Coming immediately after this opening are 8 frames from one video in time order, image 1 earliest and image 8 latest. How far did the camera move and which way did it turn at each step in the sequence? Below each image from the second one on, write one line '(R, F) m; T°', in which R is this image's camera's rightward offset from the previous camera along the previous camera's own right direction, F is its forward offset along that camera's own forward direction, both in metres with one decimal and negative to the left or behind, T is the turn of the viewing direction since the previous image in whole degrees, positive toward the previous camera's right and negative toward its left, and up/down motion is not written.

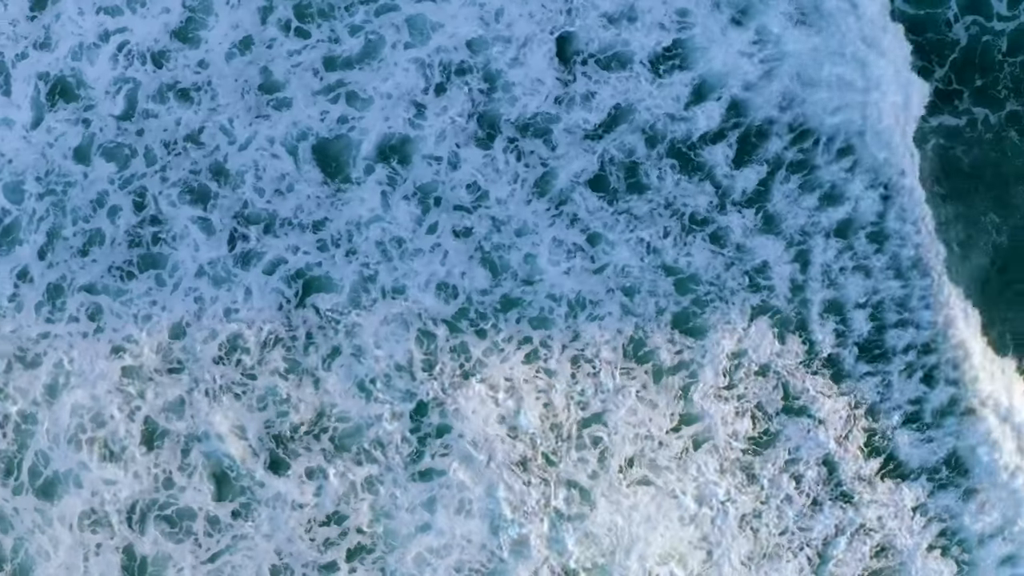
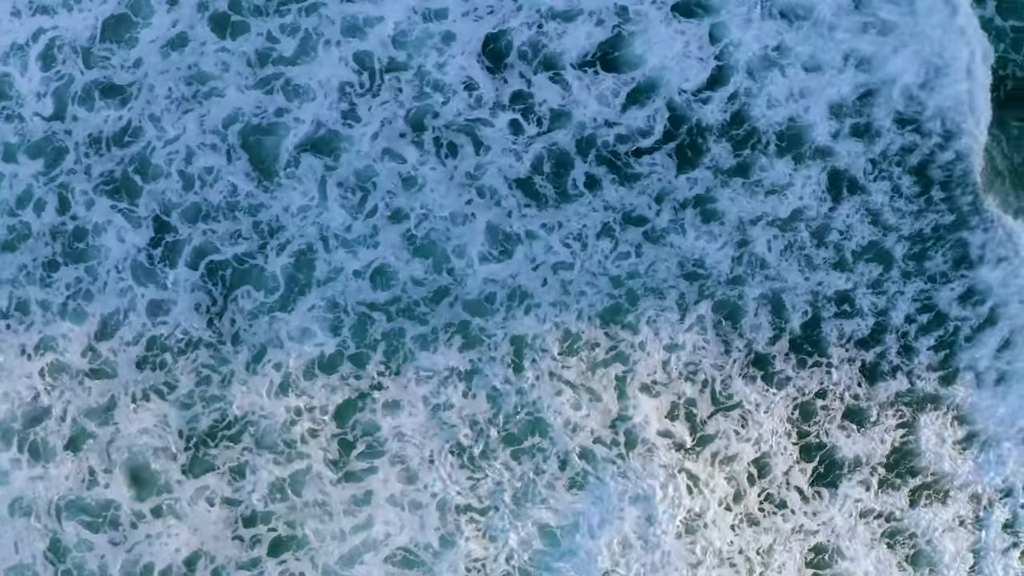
(-2.4, -0.2) m; +9°
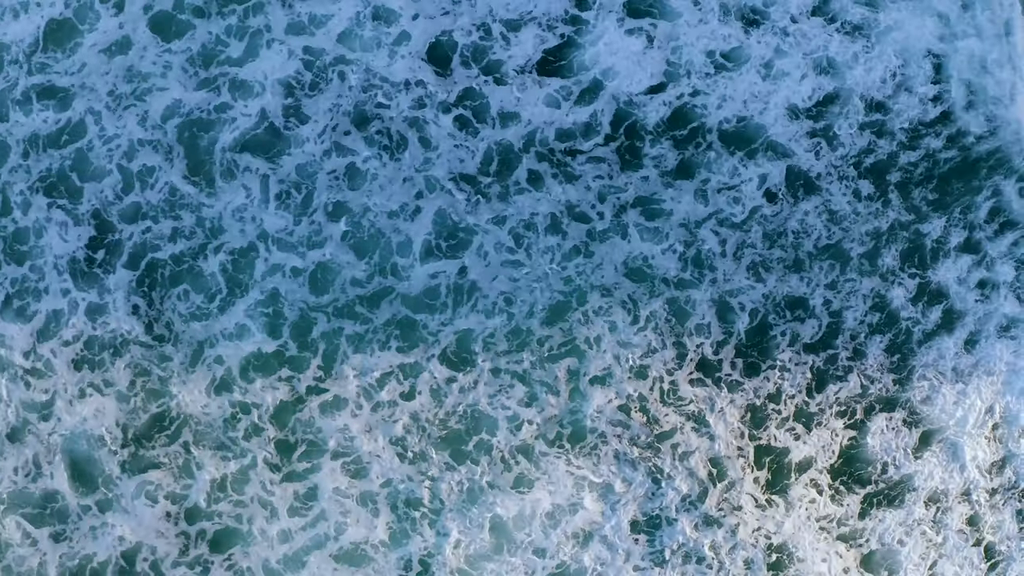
(+1.5, -0.1) m; 0°
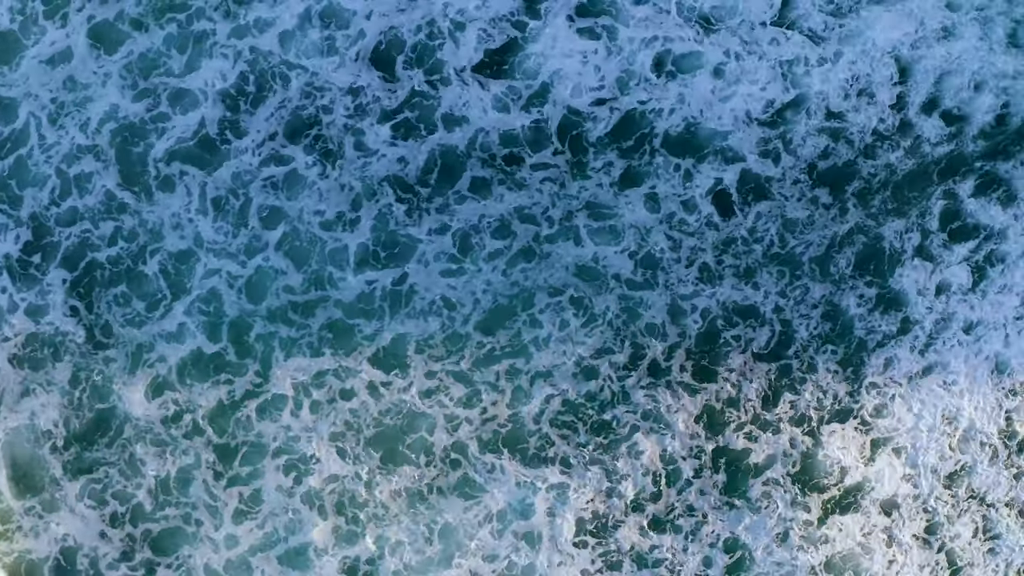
(+1.9, -0.1) m; -1°
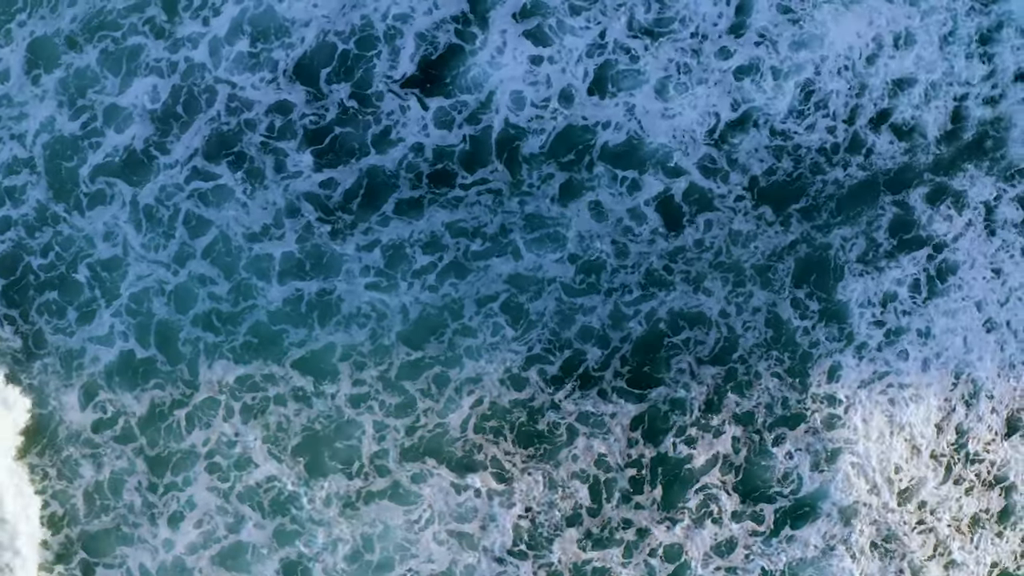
(+2.7, -0.2) m; -2°
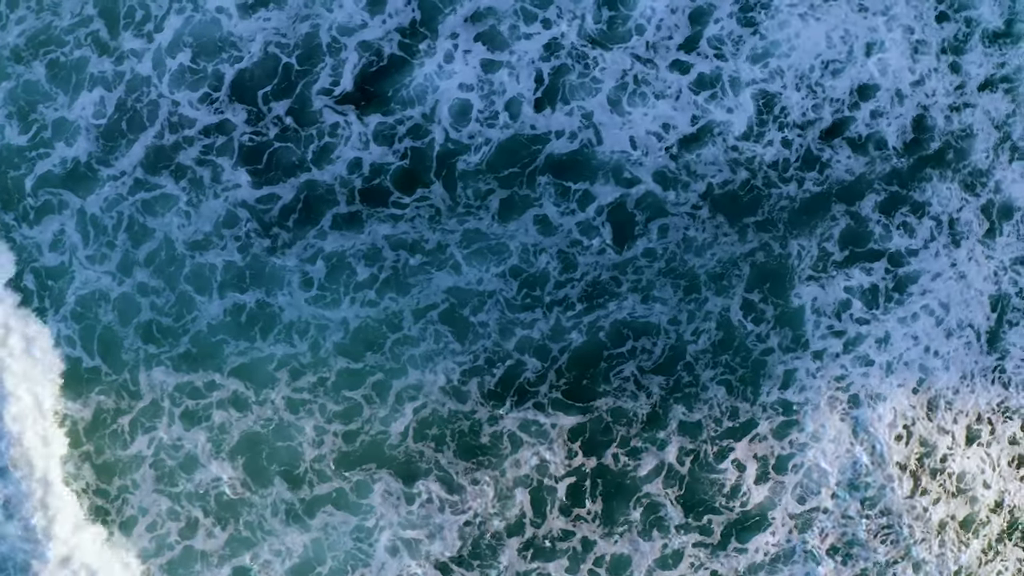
(+2.1, -0.1) m; -1°
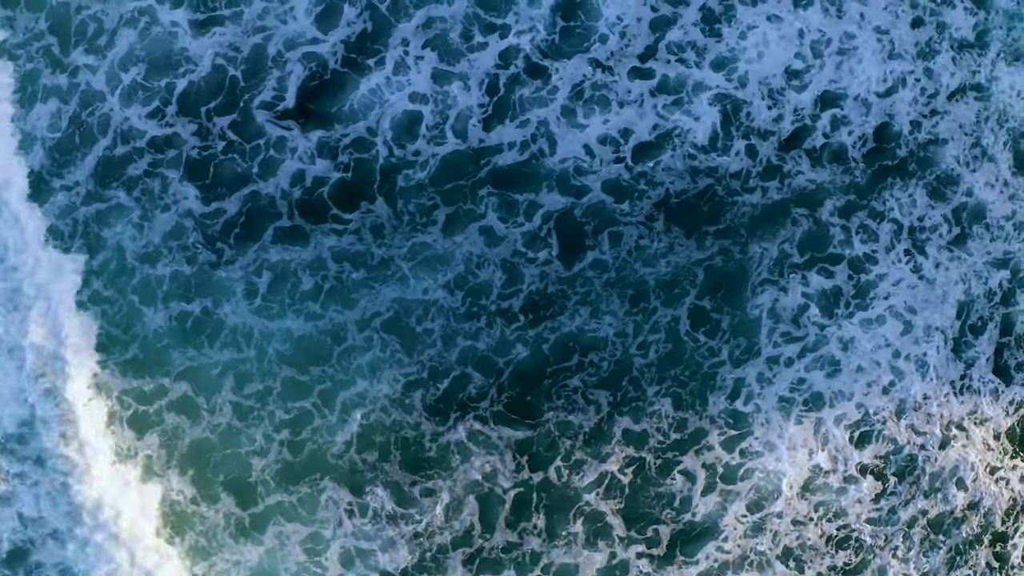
(+2.2, -0.2) m; -2°
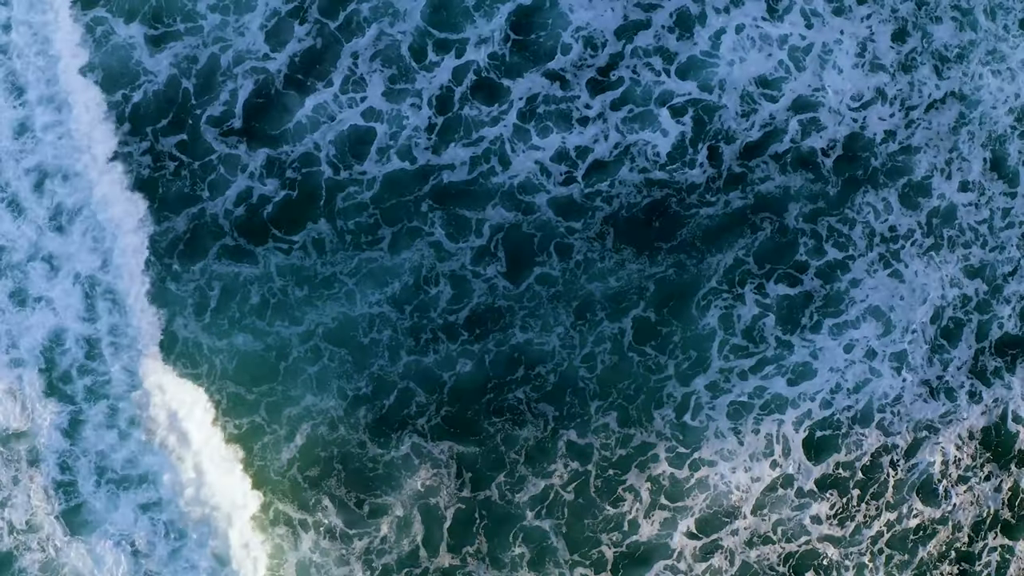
(+2.5, -0.1) m; -2°
